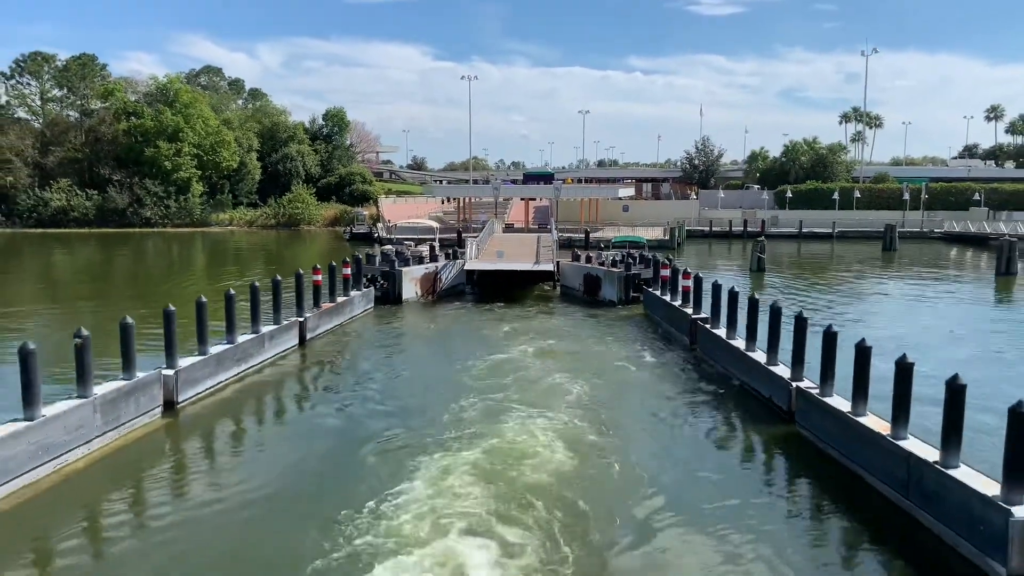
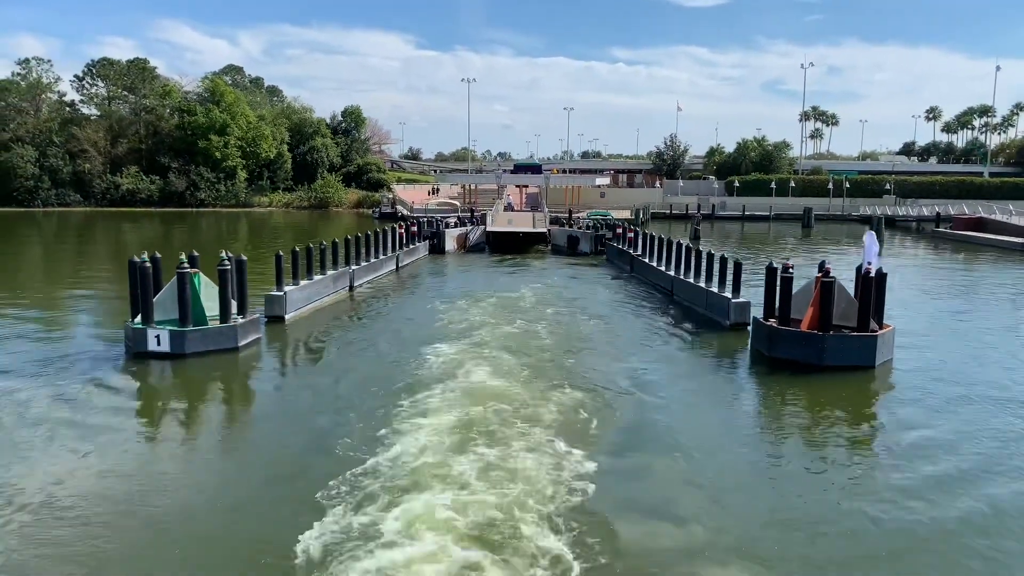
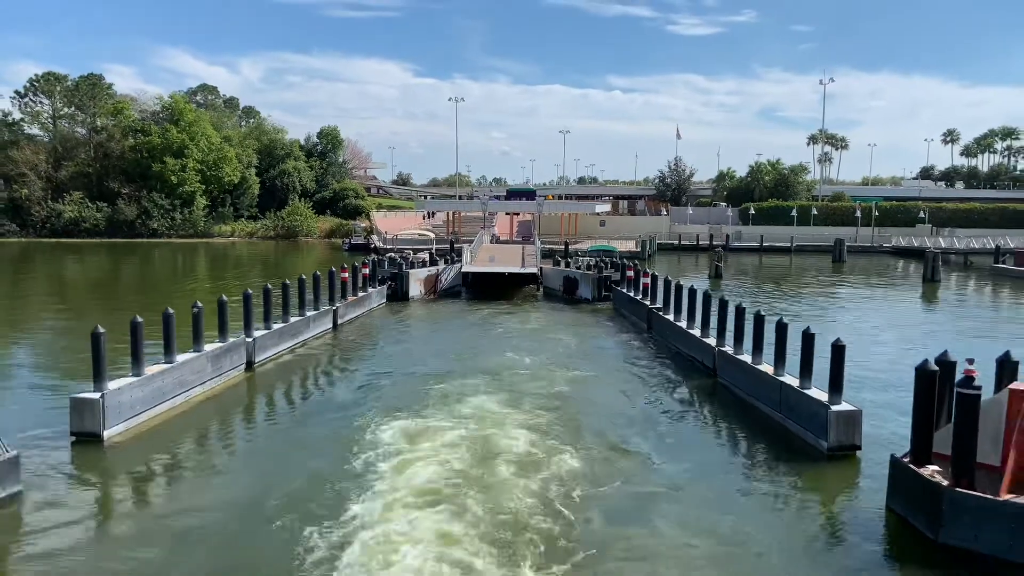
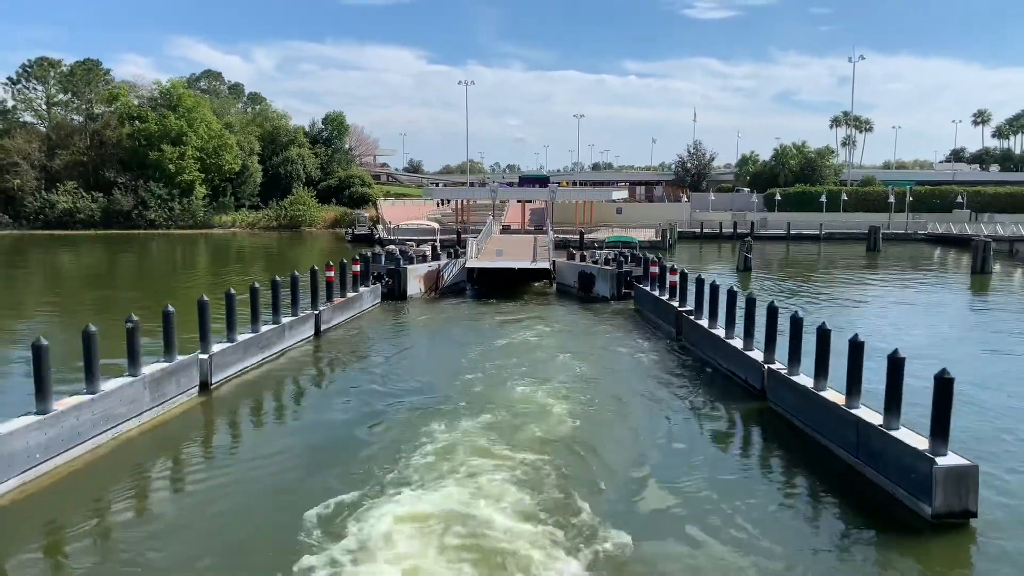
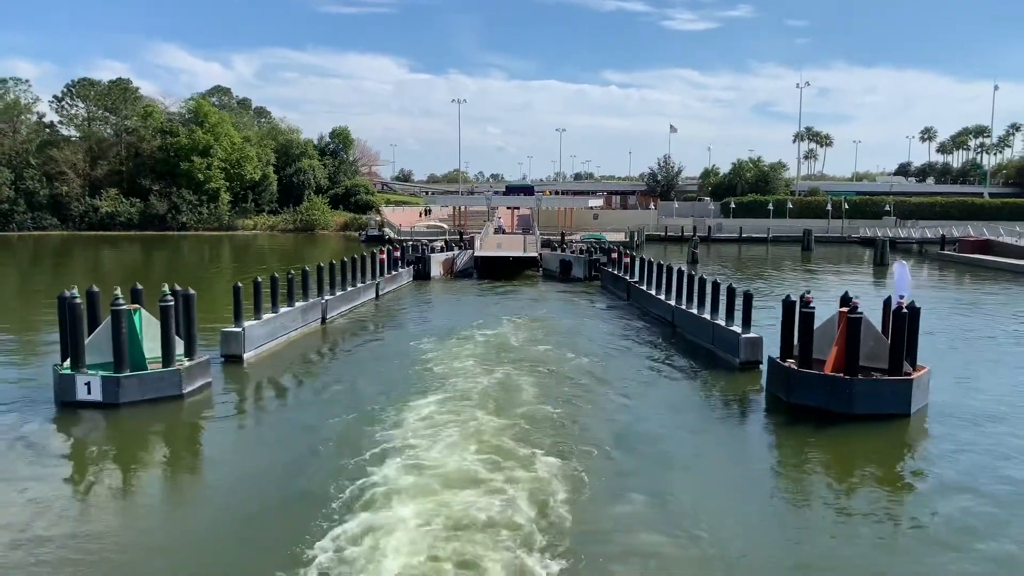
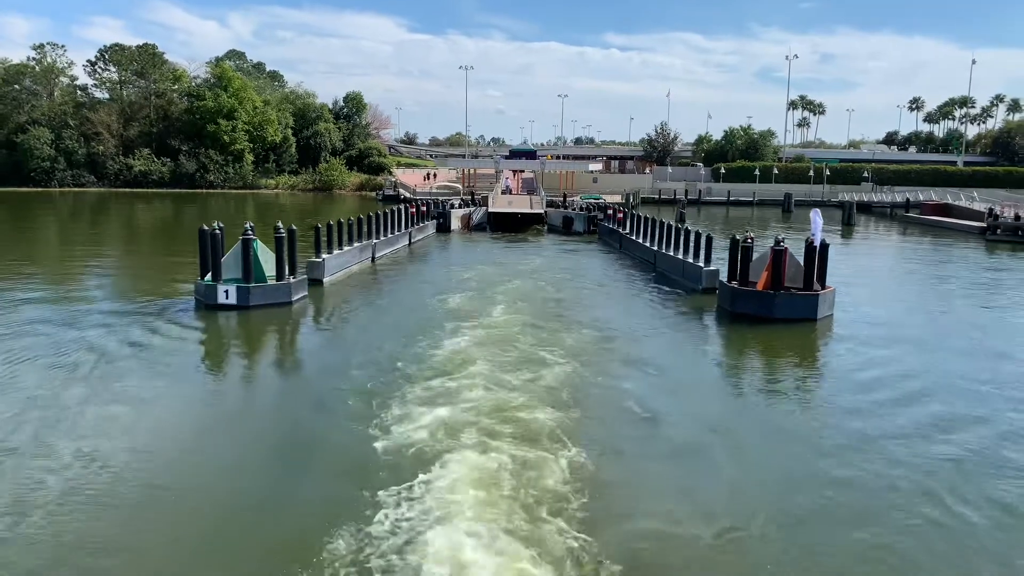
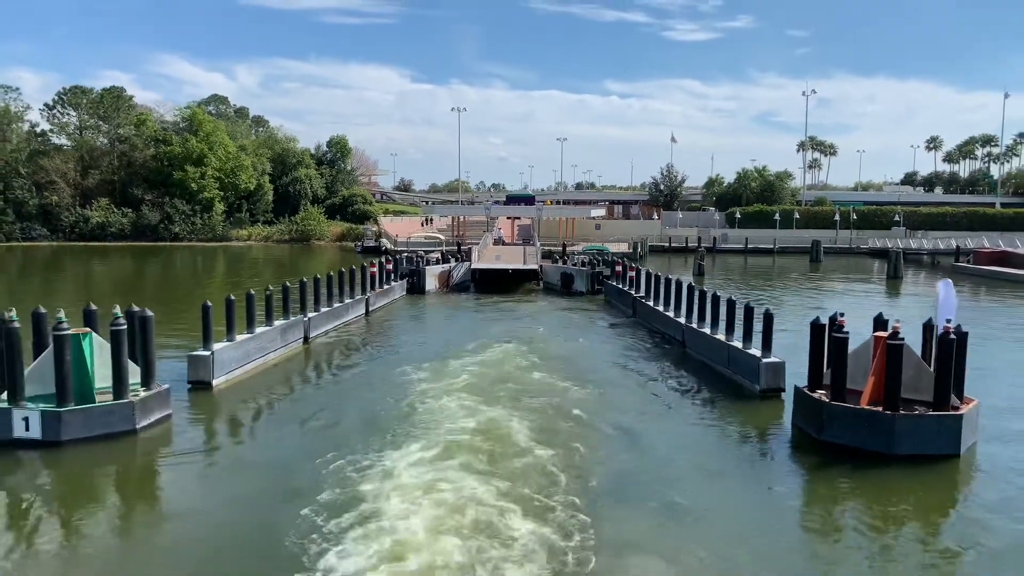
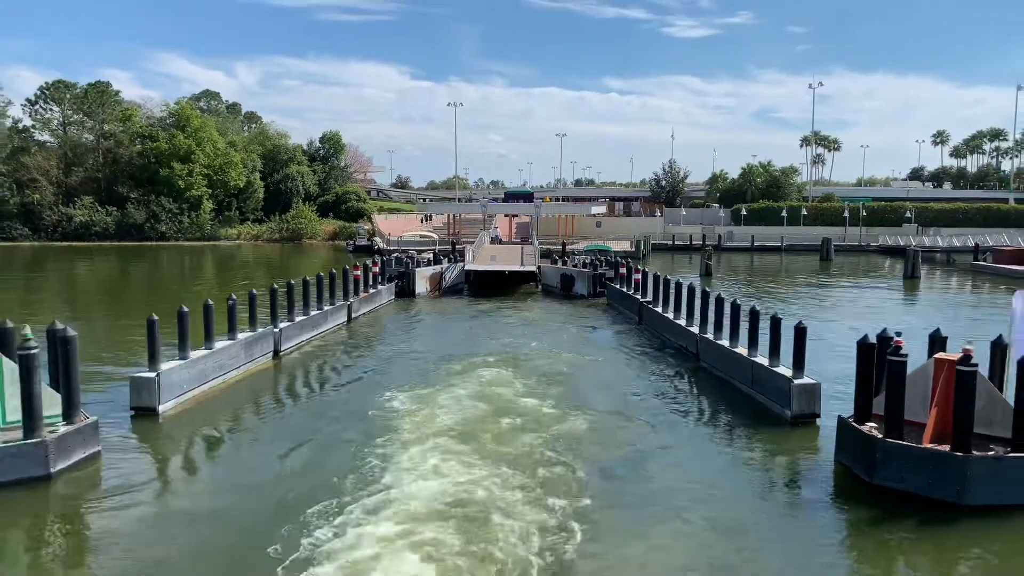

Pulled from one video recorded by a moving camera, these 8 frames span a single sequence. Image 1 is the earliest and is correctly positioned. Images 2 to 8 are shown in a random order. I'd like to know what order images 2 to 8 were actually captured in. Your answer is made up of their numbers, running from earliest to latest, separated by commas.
4, 3, 8, 7, 5, 2, 6
